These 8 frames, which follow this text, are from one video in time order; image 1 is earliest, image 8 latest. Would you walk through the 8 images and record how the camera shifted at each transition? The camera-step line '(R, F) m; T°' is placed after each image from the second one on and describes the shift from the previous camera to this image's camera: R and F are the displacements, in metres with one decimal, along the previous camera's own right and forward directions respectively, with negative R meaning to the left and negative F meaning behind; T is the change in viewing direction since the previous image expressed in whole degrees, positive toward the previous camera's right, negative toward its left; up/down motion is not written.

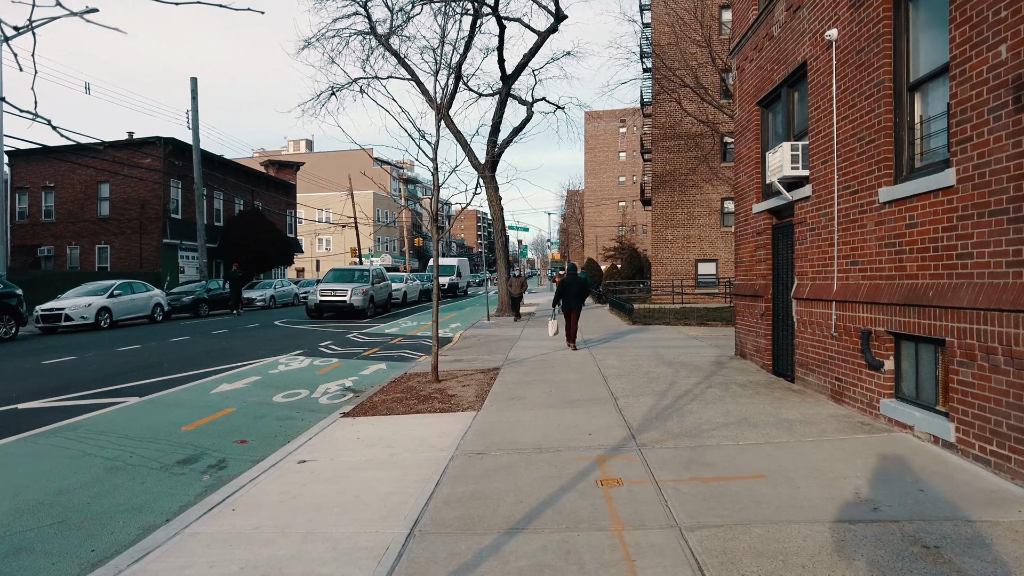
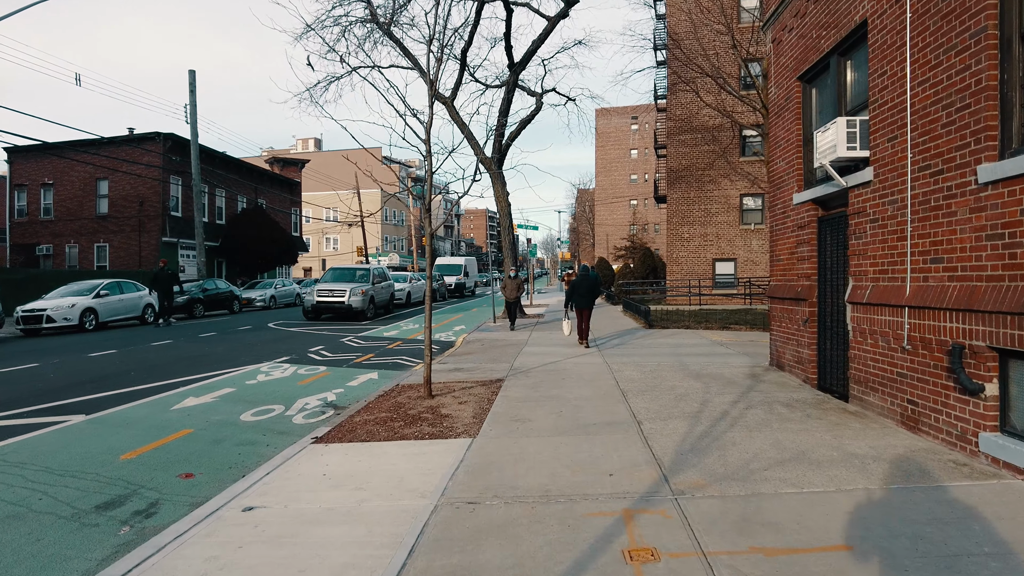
(+0.1, +1.3) m; -1°
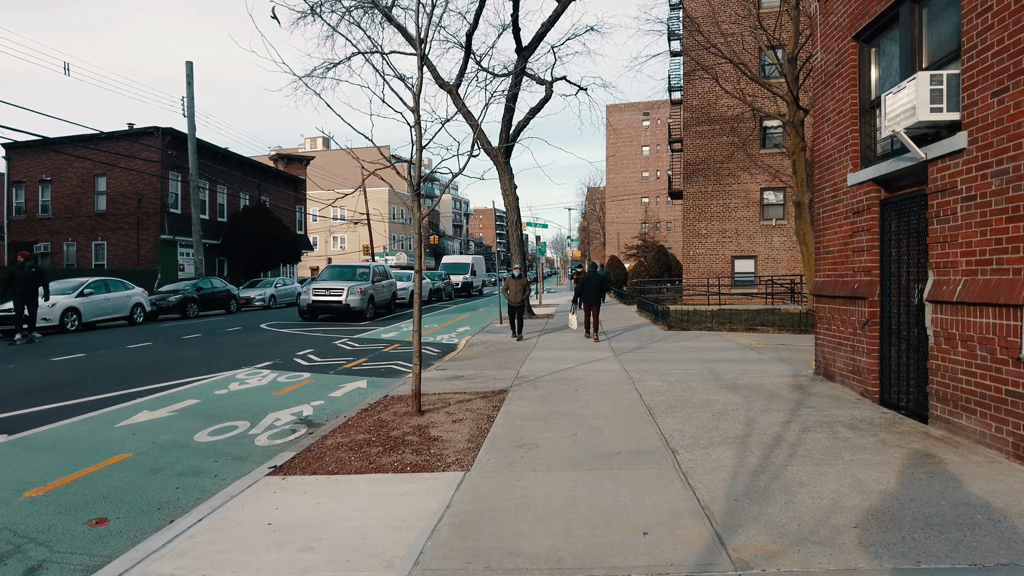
(+0.1, +1.3) m; -1°
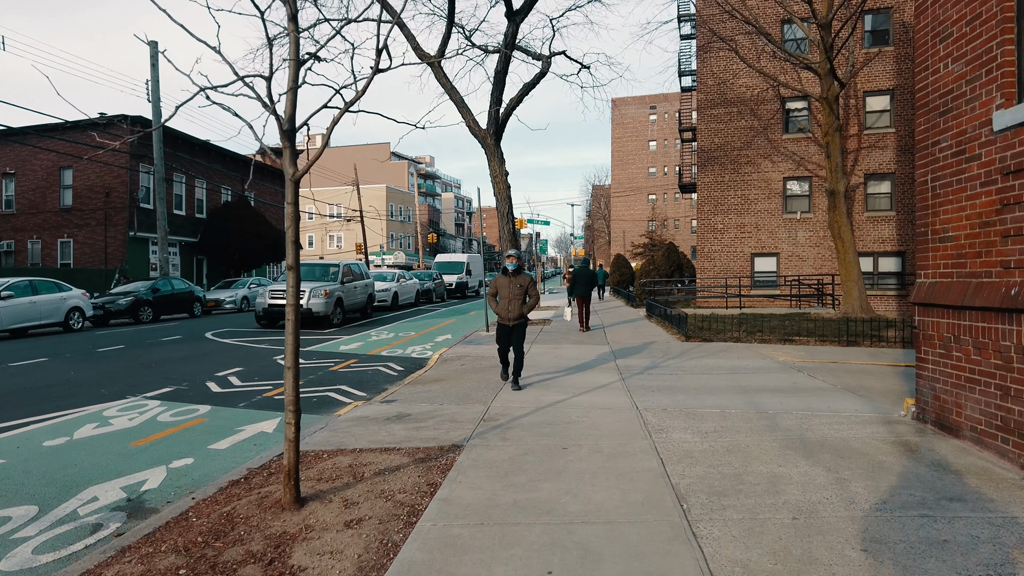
(+0.4, +2.9) m; 0°
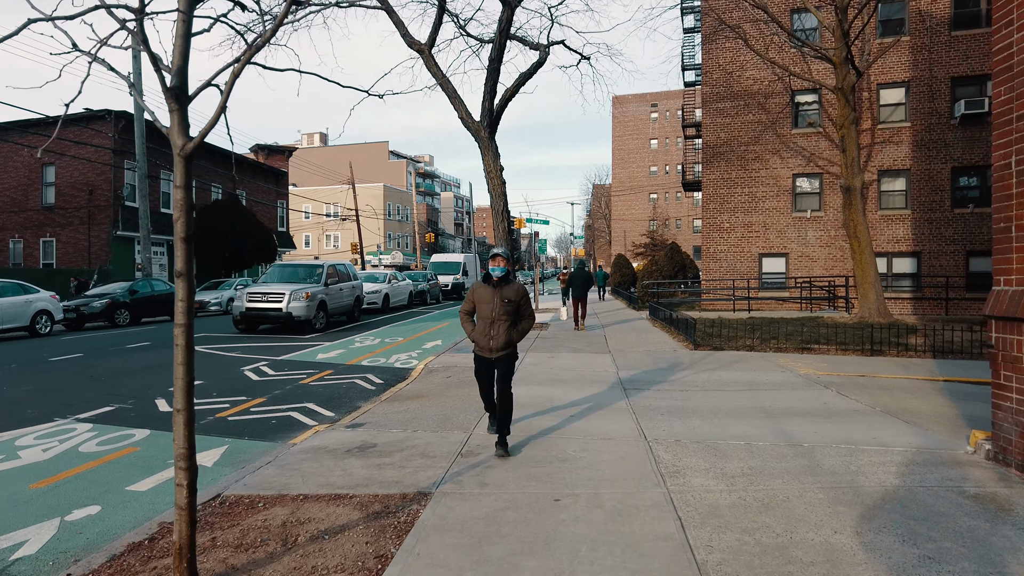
(+0.1, +1.1) m; 0°
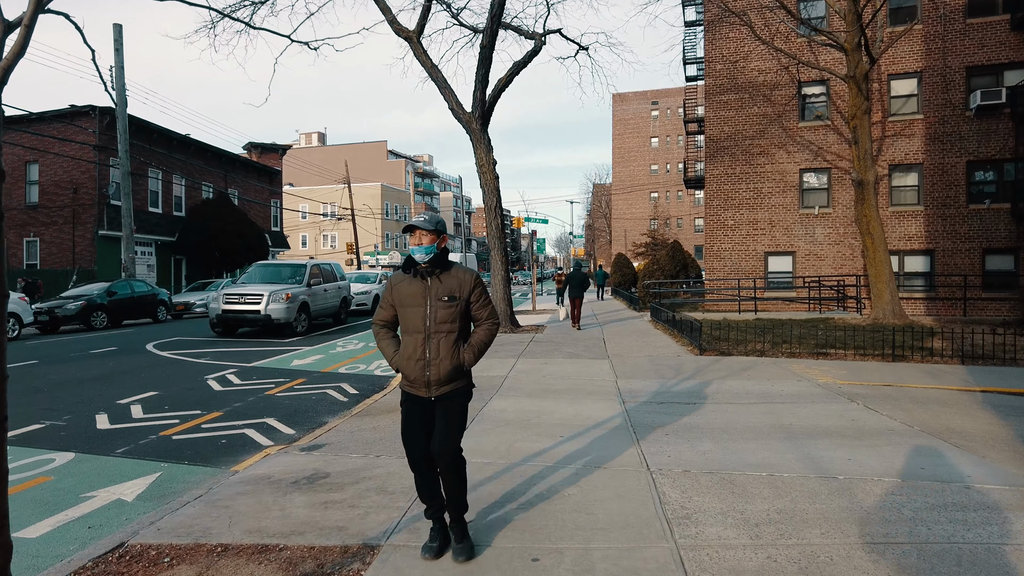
(+0.2, +1.0) m; 0°
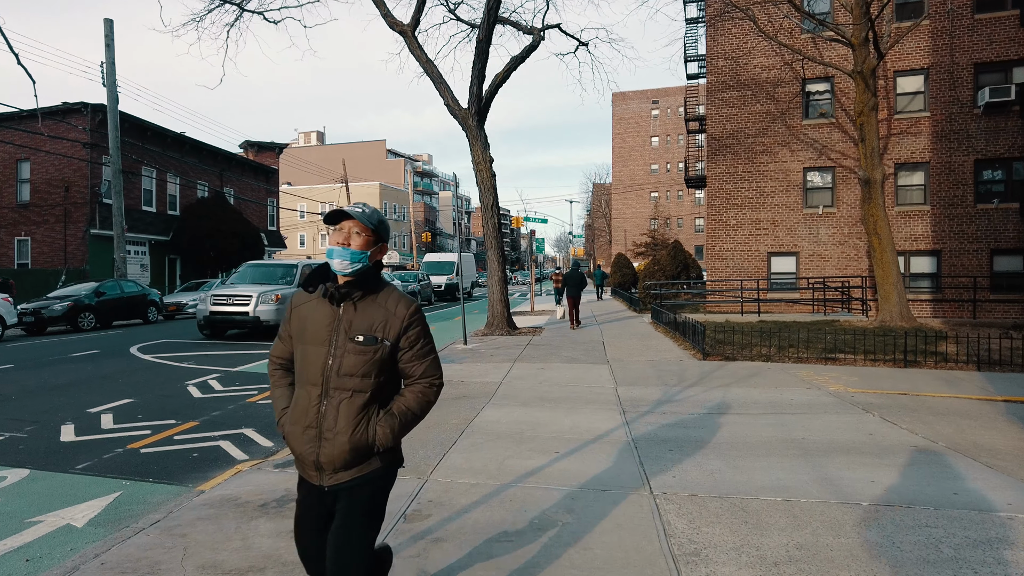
(+0.1, +0.5) m; 0°
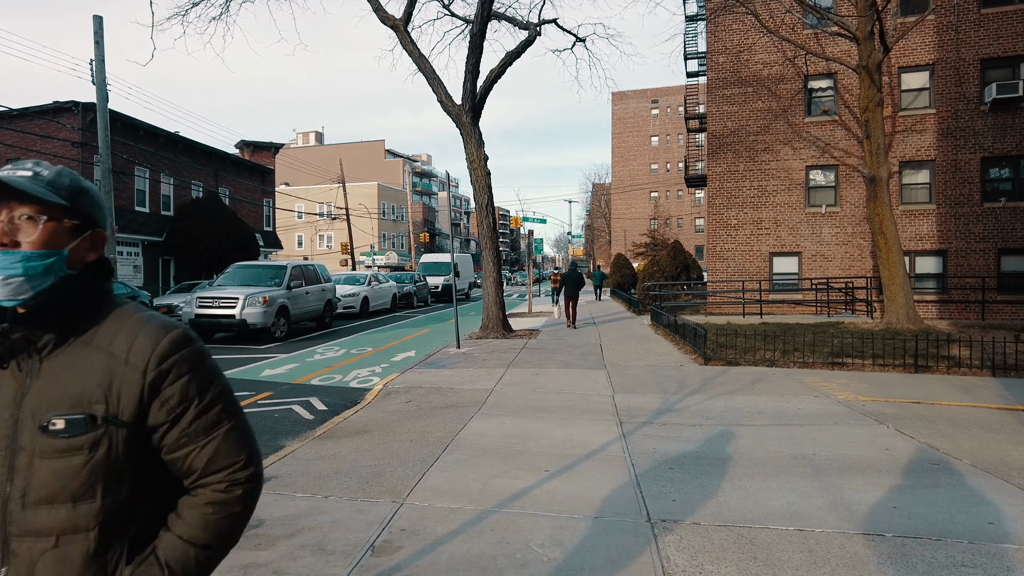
(+0.1, +0.5) m; 0°
